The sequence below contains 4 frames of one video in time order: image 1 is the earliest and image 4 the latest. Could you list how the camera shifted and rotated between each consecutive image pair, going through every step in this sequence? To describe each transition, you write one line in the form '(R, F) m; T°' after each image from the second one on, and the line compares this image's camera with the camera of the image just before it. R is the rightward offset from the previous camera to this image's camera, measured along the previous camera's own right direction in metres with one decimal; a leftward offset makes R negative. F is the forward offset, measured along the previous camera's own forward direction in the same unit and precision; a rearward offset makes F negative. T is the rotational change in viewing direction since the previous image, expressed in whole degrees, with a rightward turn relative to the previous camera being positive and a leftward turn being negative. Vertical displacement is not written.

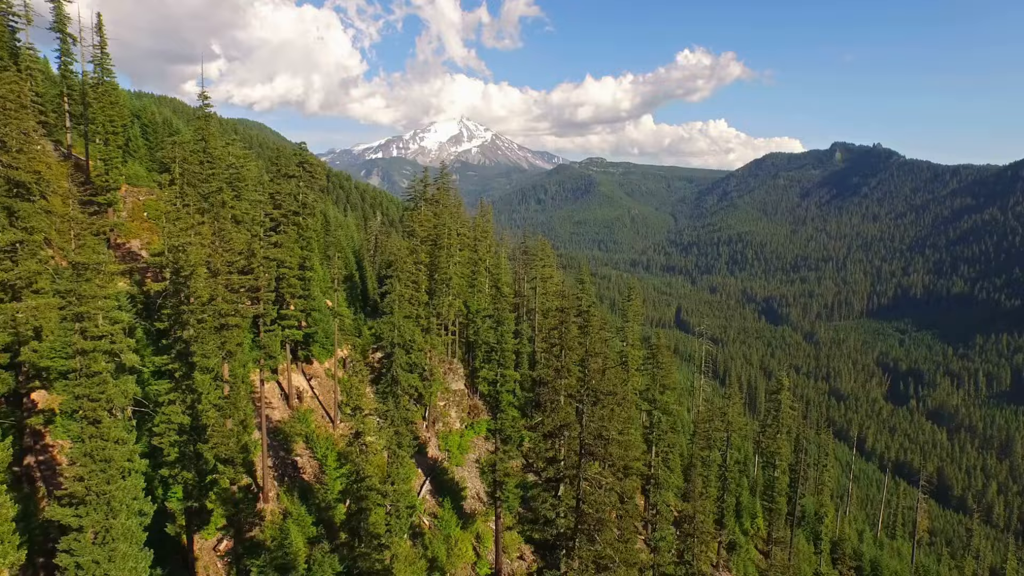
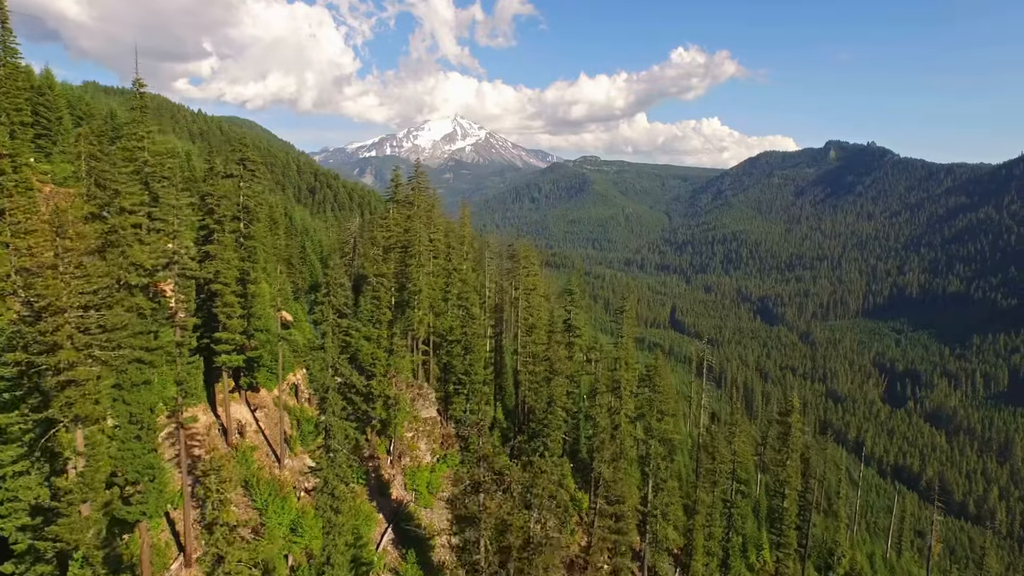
(+0.8, +4.1) m; 0°
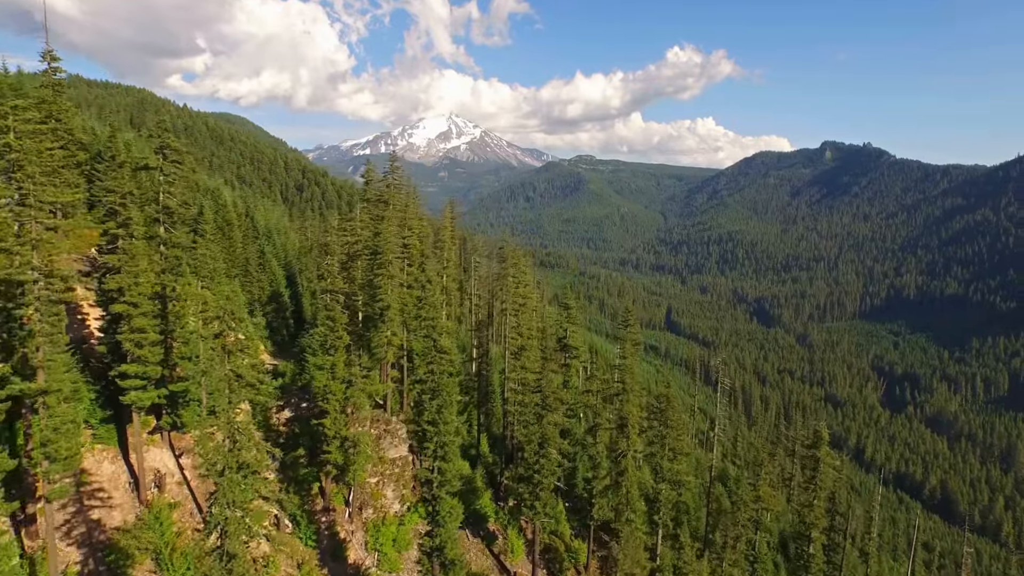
(+0.4, +4.9) m; 0°
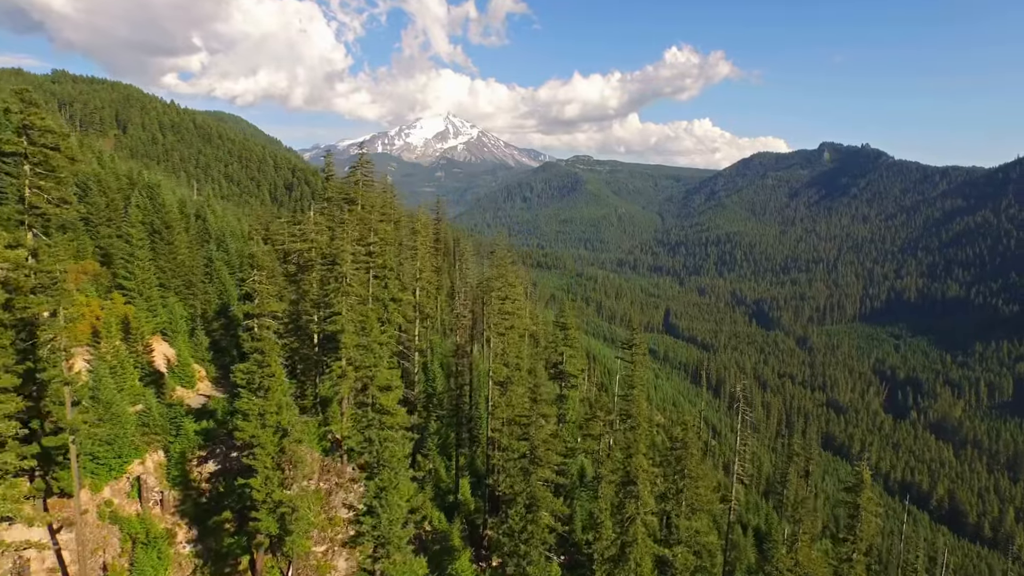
(+0.4, +5.0) m; 0°
